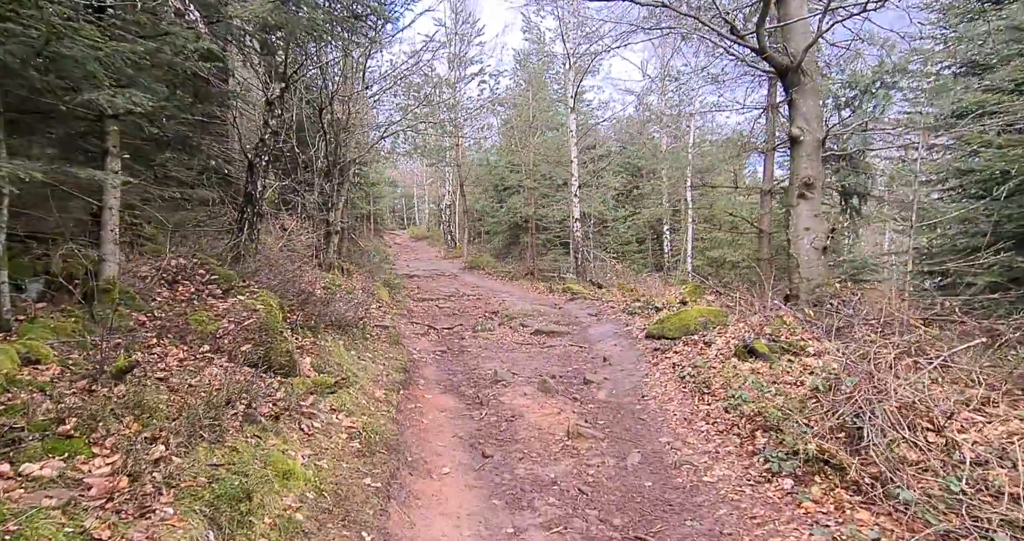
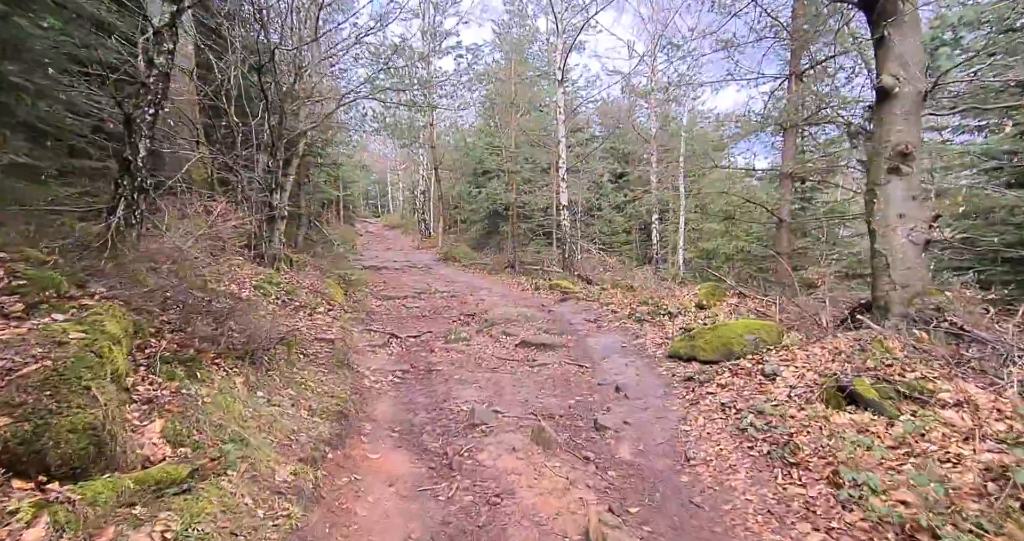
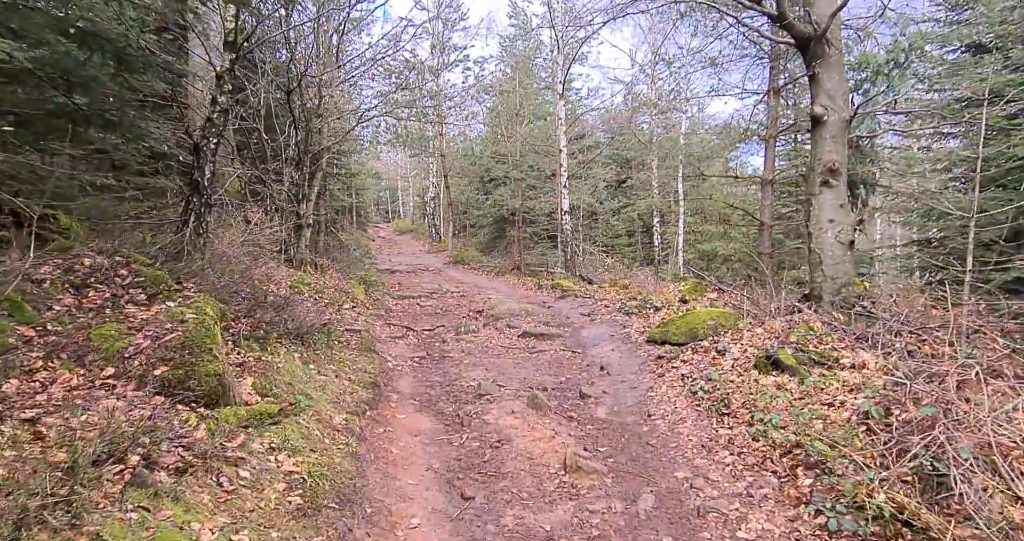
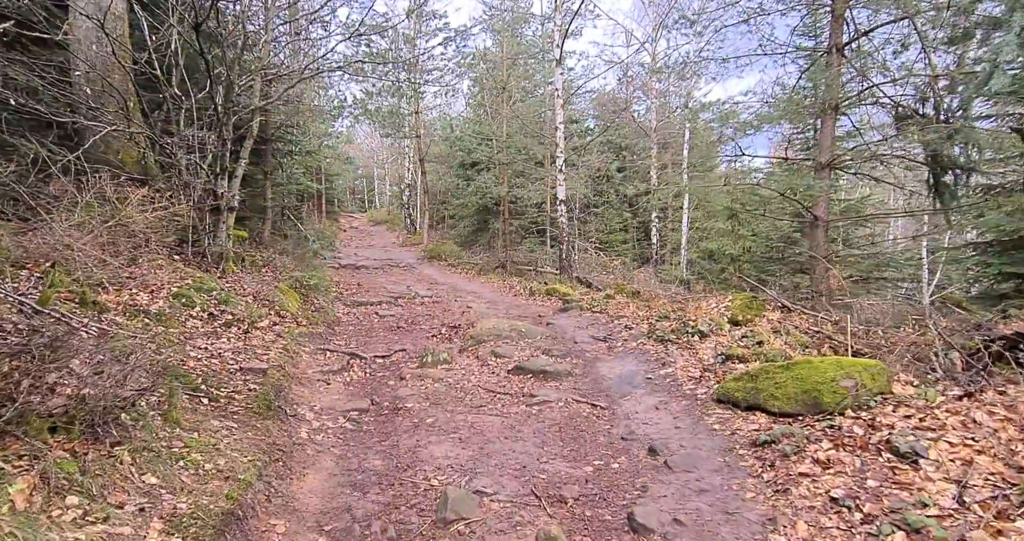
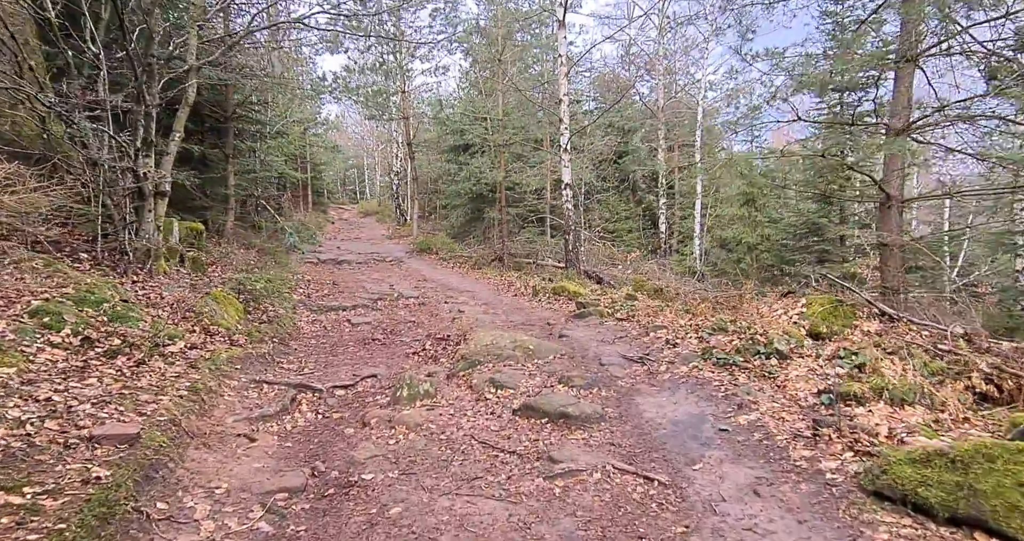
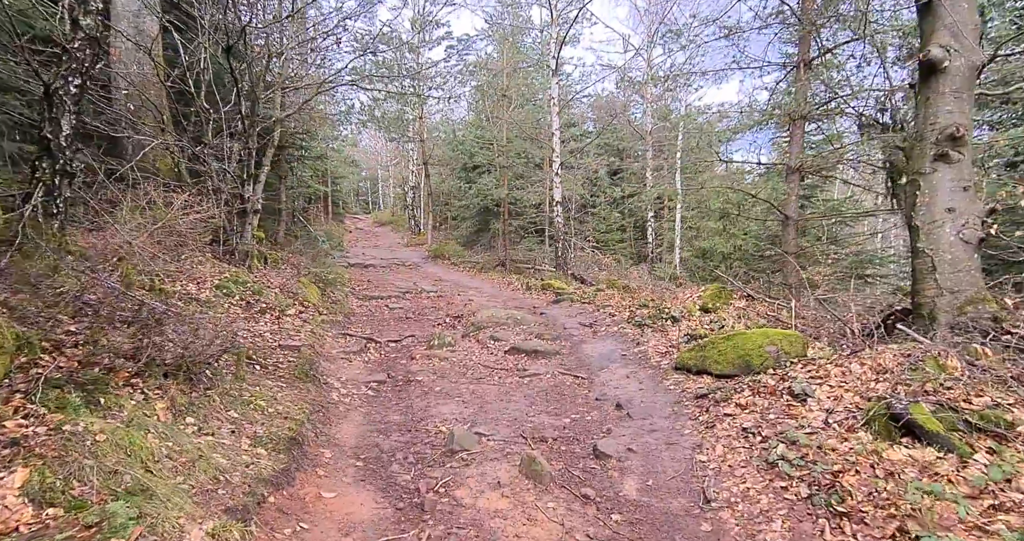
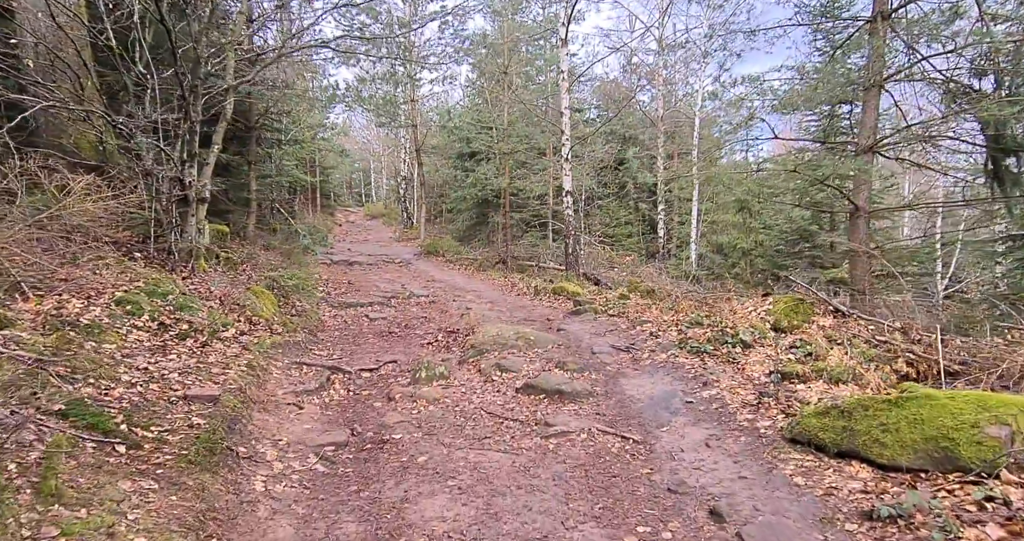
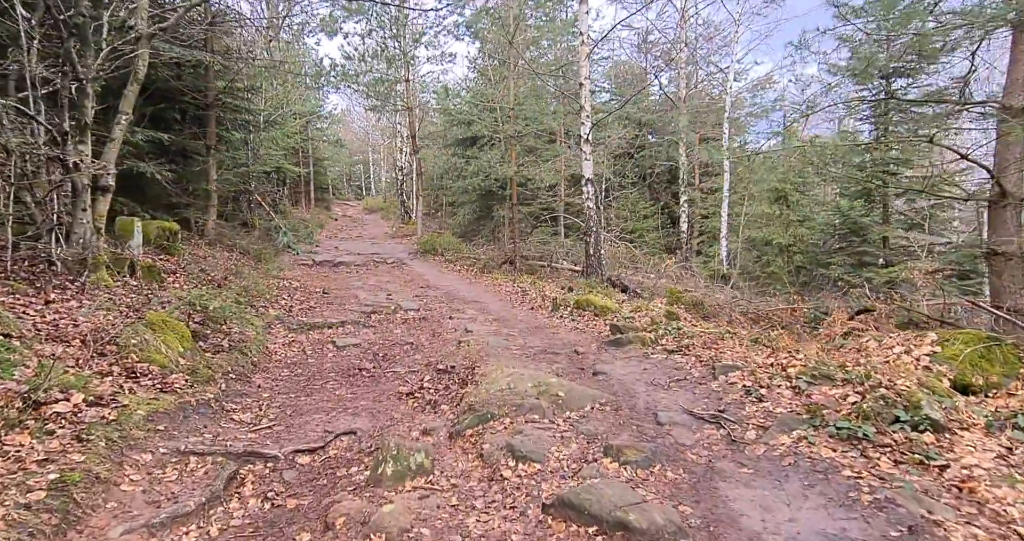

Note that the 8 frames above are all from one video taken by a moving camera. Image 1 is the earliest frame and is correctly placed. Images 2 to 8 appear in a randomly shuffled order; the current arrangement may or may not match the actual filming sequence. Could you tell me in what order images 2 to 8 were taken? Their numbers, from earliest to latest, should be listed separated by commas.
3, 2, 6, 4, 7, 5, 8
